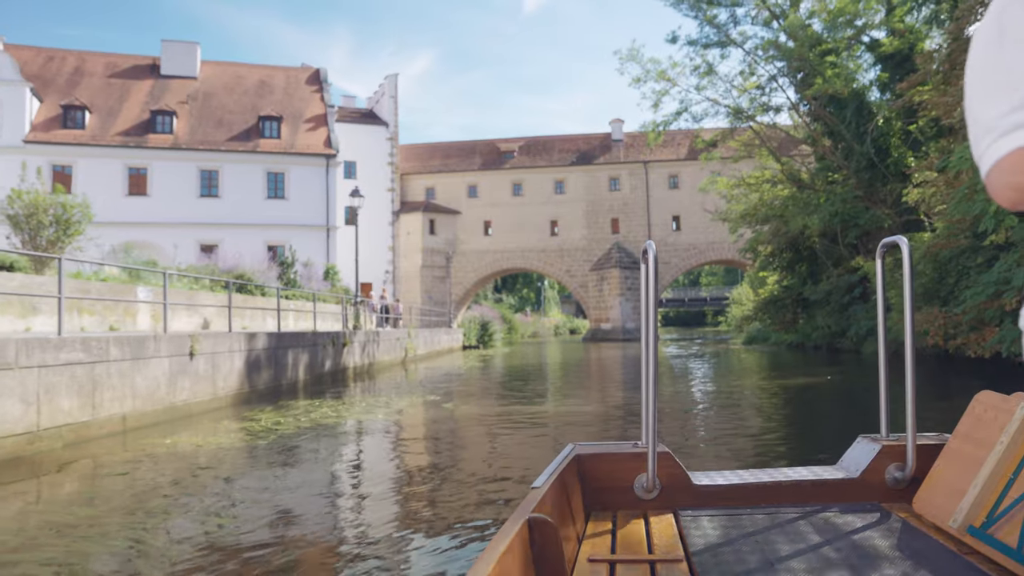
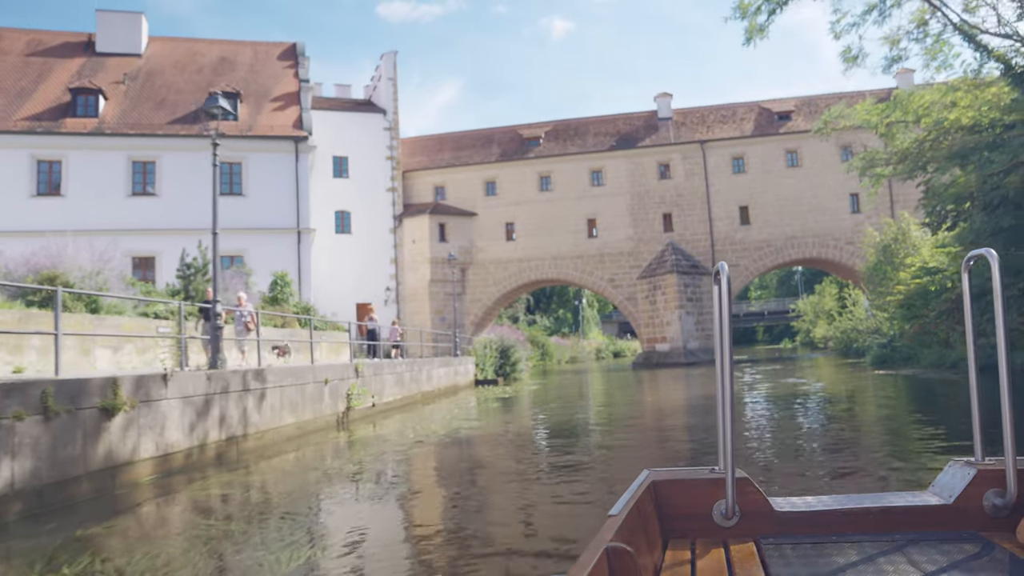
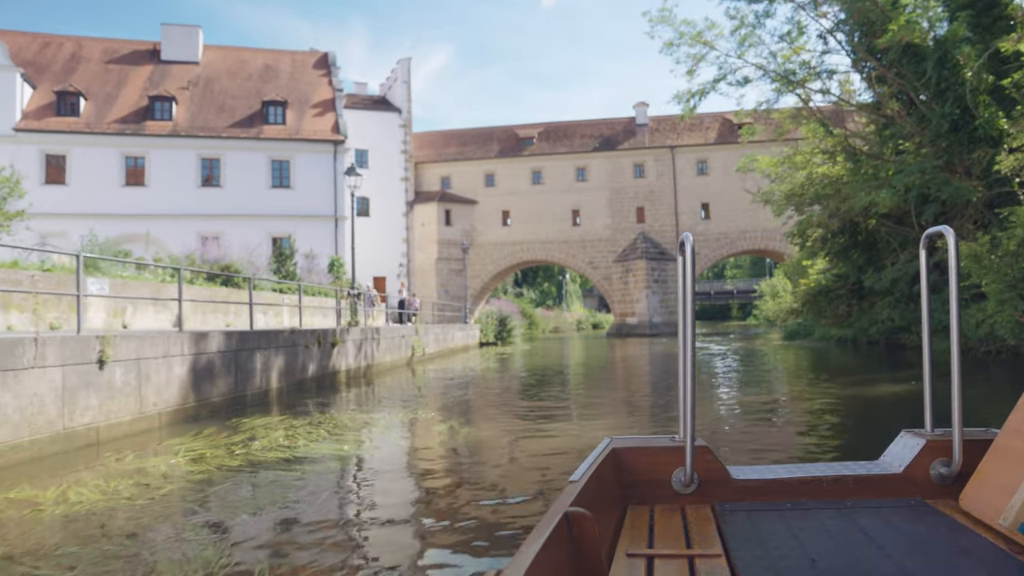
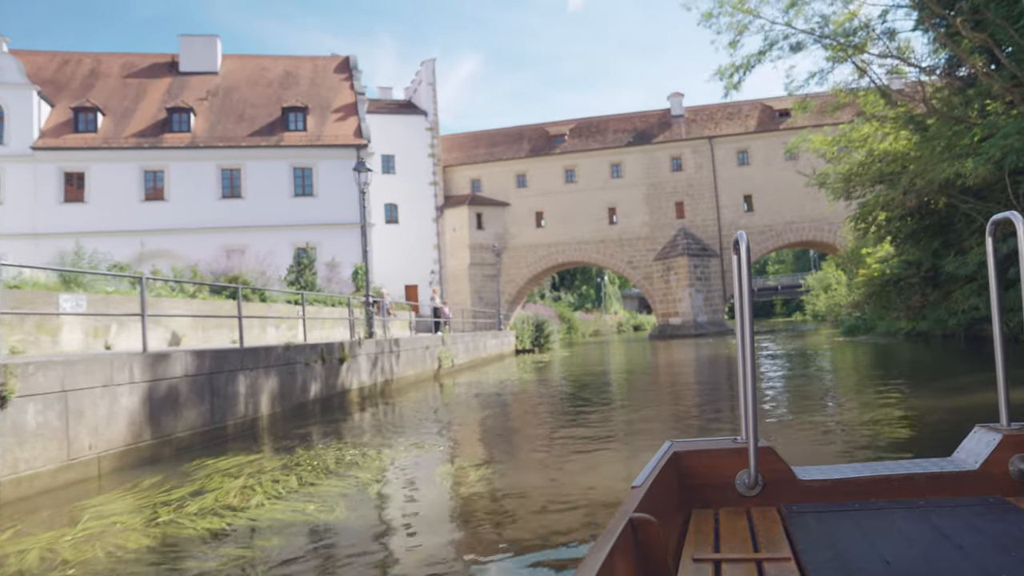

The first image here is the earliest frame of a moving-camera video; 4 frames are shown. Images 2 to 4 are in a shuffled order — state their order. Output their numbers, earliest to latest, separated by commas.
3, 4, 2
